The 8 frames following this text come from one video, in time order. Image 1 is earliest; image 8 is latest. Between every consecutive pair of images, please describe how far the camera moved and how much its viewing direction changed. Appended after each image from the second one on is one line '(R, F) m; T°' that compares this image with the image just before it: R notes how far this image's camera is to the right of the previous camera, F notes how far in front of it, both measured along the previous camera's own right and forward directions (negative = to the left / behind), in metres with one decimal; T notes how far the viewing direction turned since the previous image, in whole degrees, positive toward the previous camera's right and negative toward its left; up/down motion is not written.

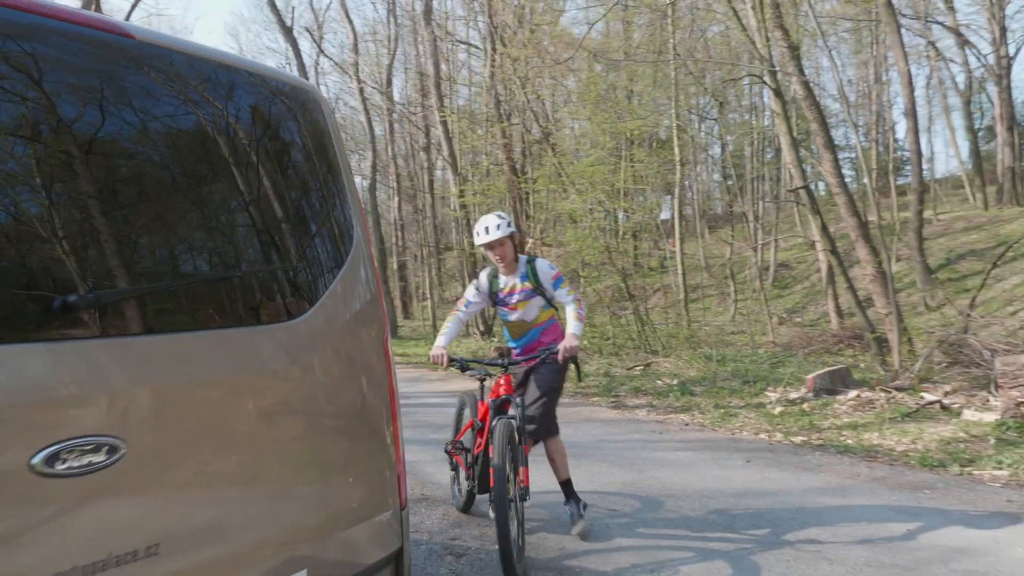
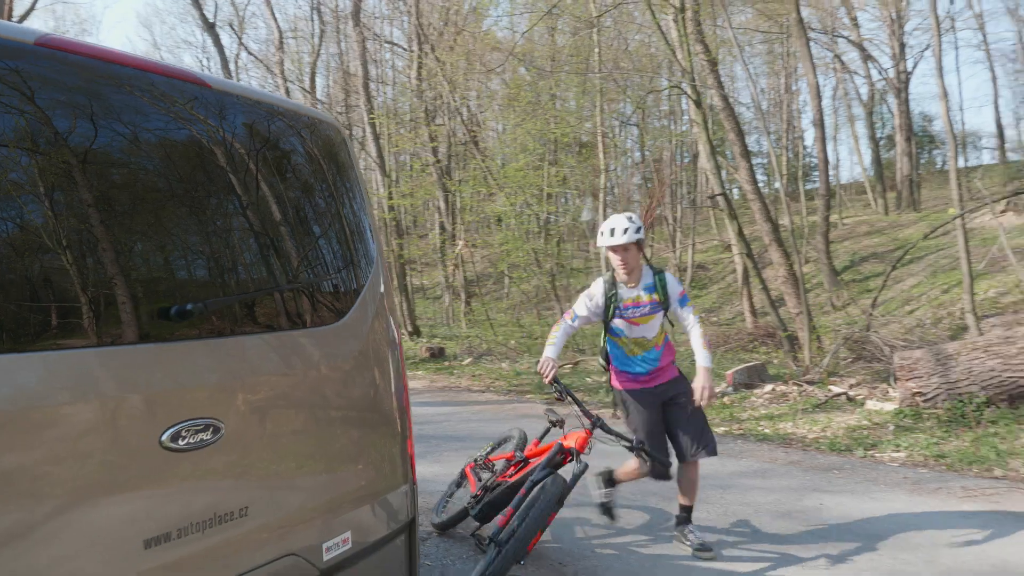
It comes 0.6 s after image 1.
(-0.1, -0.2) m; +6°
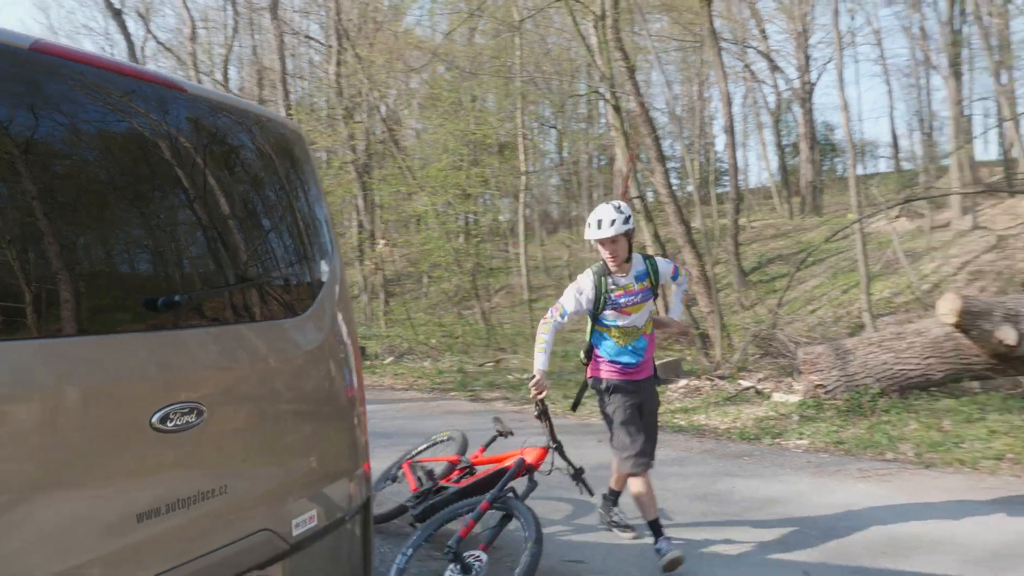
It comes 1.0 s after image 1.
(0.0, -0.1) m; +6°
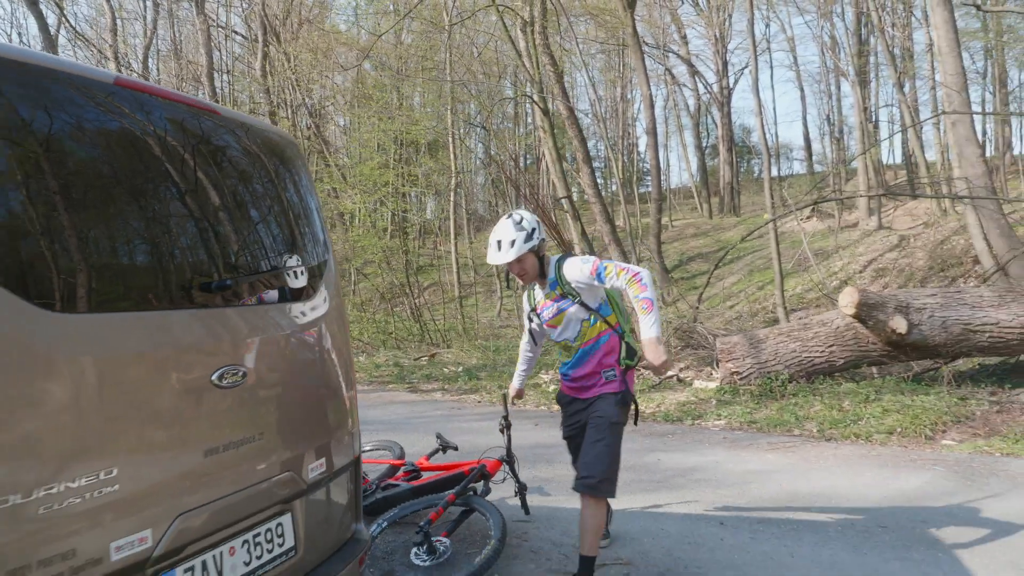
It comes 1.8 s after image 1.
(-0.1, -0.3) m; +6°
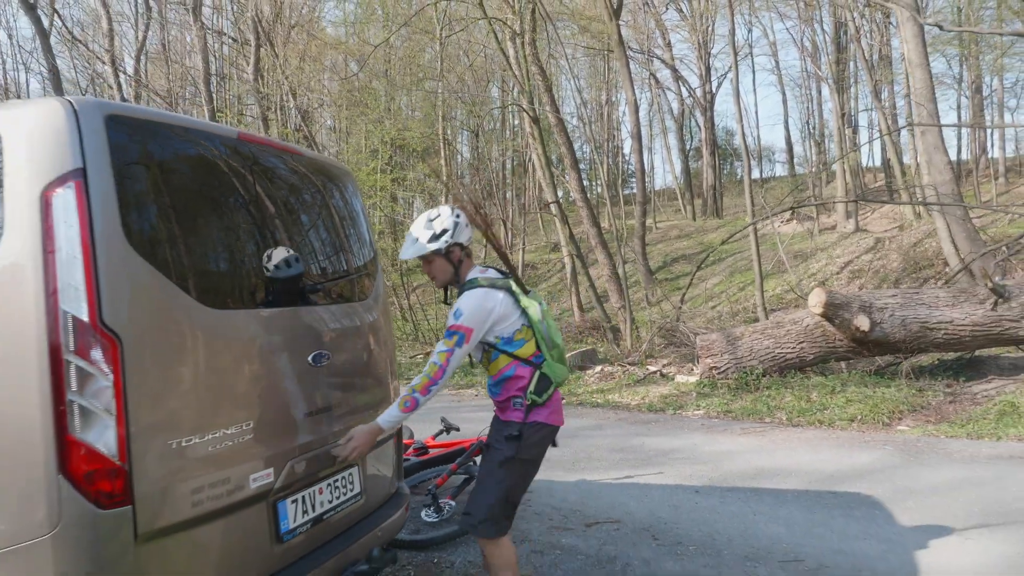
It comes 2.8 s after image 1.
(-0.1, -0.6) m; +1°
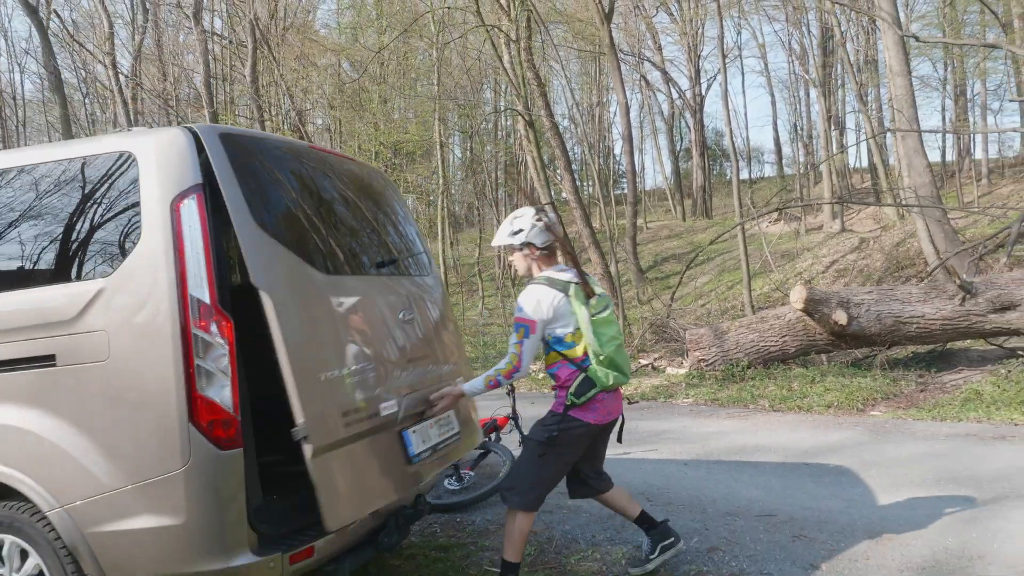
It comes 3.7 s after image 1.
(-0.1, -0.5) m; +1°
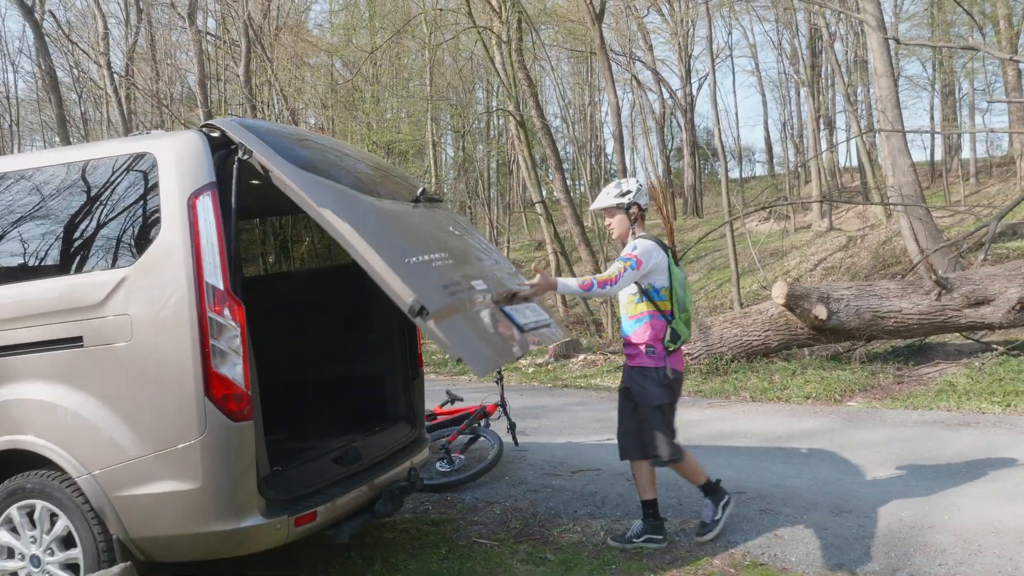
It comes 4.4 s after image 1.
(0.0, -0.3) m; +1°
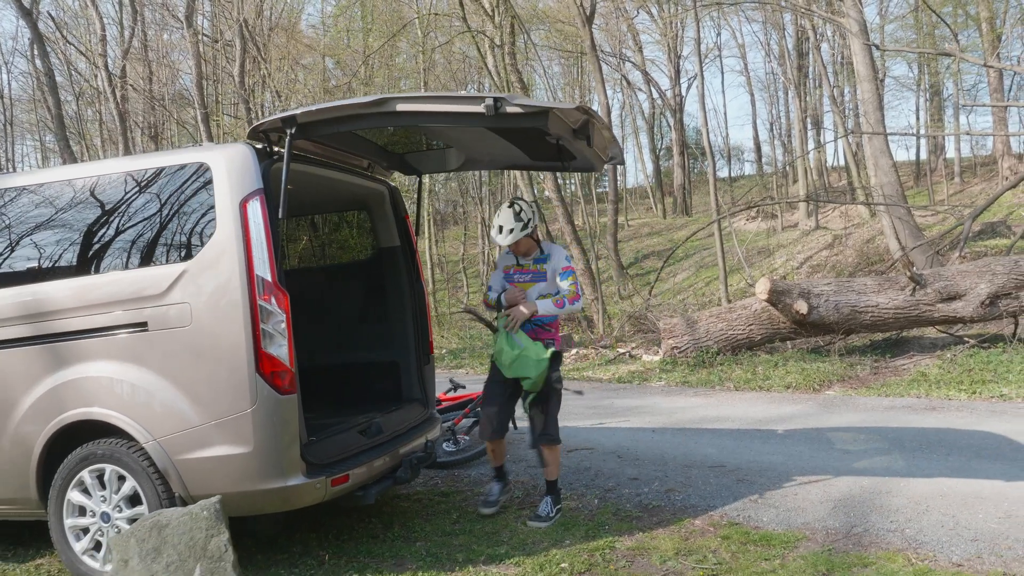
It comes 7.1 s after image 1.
(-0.1, -0.4) m; +1°
